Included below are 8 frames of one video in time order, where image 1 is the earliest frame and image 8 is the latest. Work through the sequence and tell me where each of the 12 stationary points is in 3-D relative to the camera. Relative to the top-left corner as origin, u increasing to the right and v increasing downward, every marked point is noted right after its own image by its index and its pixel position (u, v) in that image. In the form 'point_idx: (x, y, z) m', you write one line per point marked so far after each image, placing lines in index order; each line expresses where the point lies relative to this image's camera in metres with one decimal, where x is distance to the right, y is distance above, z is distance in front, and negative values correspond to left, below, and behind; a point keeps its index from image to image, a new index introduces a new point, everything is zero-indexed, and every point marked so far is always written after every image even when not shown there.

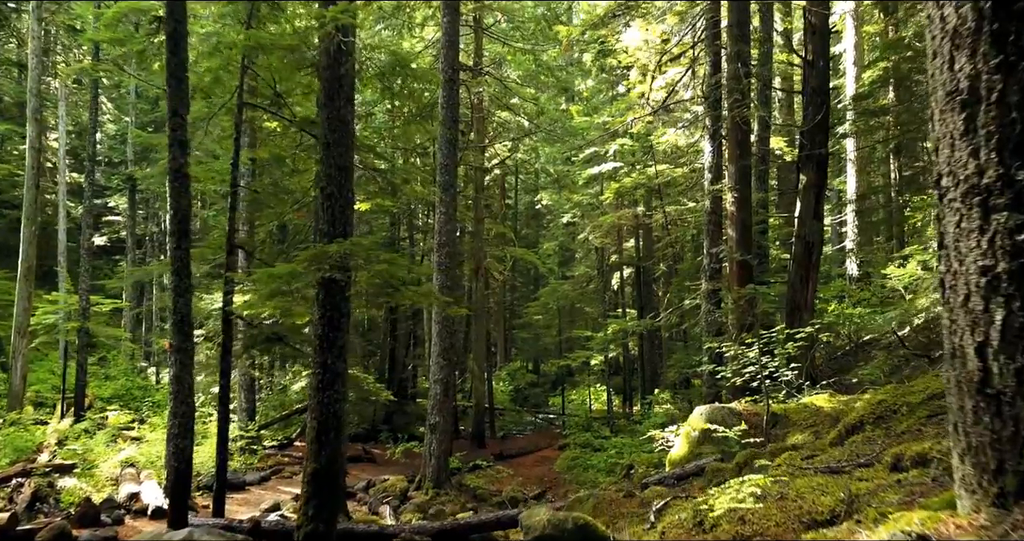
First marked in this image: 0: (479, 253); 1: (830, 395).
0: (-0.9, +0.5, +20.0) m
1: (+3.4, -1.4, +7.8) m
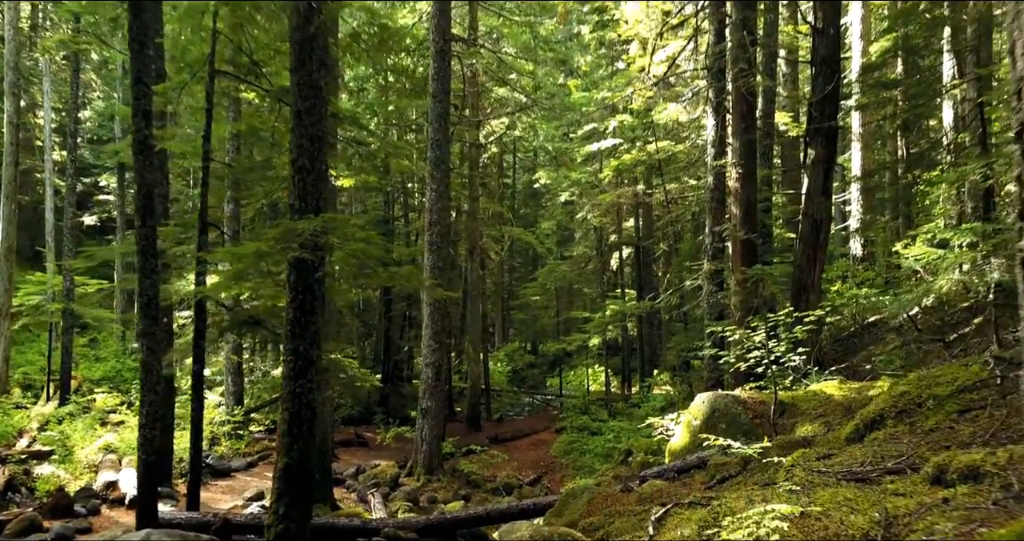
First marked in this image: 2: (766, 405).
0: (-1.0, +1.0, +19.5) m
1: (+3.3, -1.1, +7.4) m
2: (+2.5, -1.3, +7.2) m
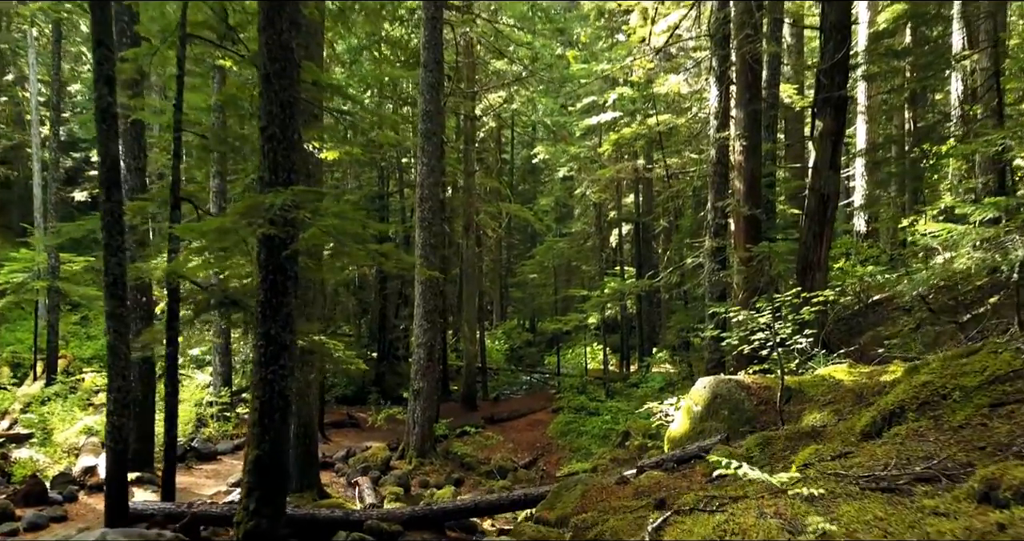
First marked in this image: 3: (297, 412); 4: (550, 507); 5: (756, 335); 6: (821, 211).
0: (-1.1, +1.6, +19.0) m
1: (+3.2, -0.9, +7.0) m
2: (+2.4, -1.1, +6.8) m
3: (-2.7, -1.8, +9.3) m
4: (+0.3, -1.9, +5.9) m
5: (+2.5, -0.7, +7.6) m
6: (+4.2, +0.8, +10.0) m
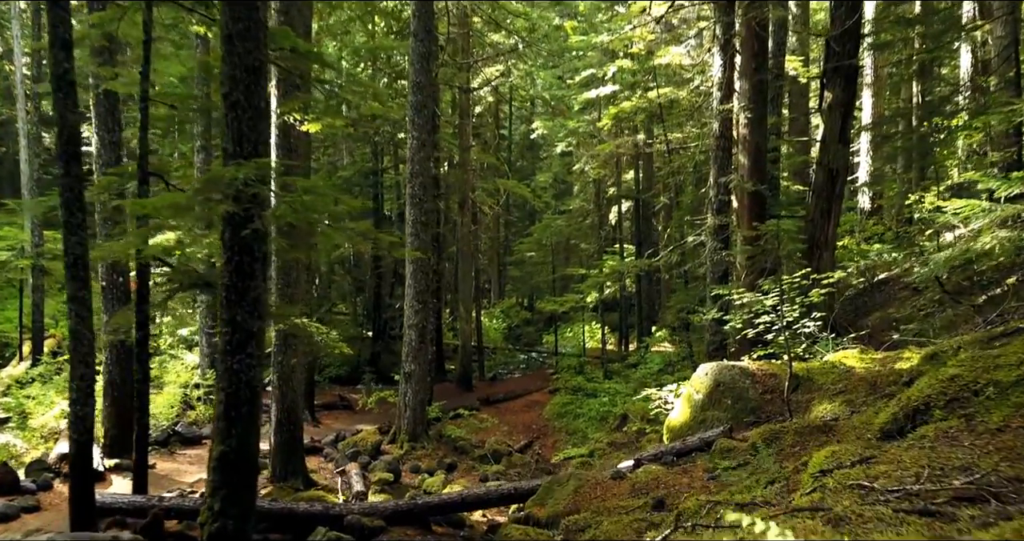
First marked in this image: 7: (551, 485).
0: (-1.2, +2.2, +18.5) m
1: (+3.2, -0.7, +6.6) m
2: (+2.3, -0.9, +6.4) m
3: (-2.8, -1.6, +8.9) m
4: (+0.2, -1.8, +5.5) m
5: (+2.5, -0.5, +7.2) m
6: (+4.1, +1.1, +9.5) m
7: (+0.3, -1.7, +5.7) m
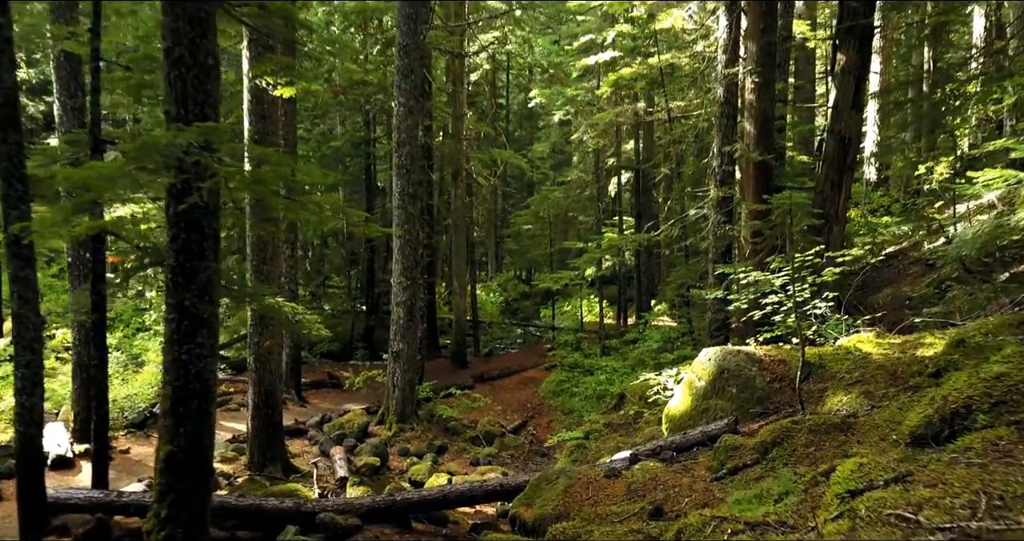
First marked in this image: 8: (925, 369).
0: (-1.3, +2.8, +17.9) m
1: (+3.0, -0.5, +6.1) m
2: (+2.2, -0.7, +5.9) m
3: (-2.9, -1.3, +8.4) m
4: (+0.1, -1.6, +5.0) m
5: (+2.3, -0.3, +6.6) m
6: (+4.0, +1.4, +8.9) m
7: (+0.2, -1.5, +5.3) m
8: (+2.7, -0.6, +4.8) m
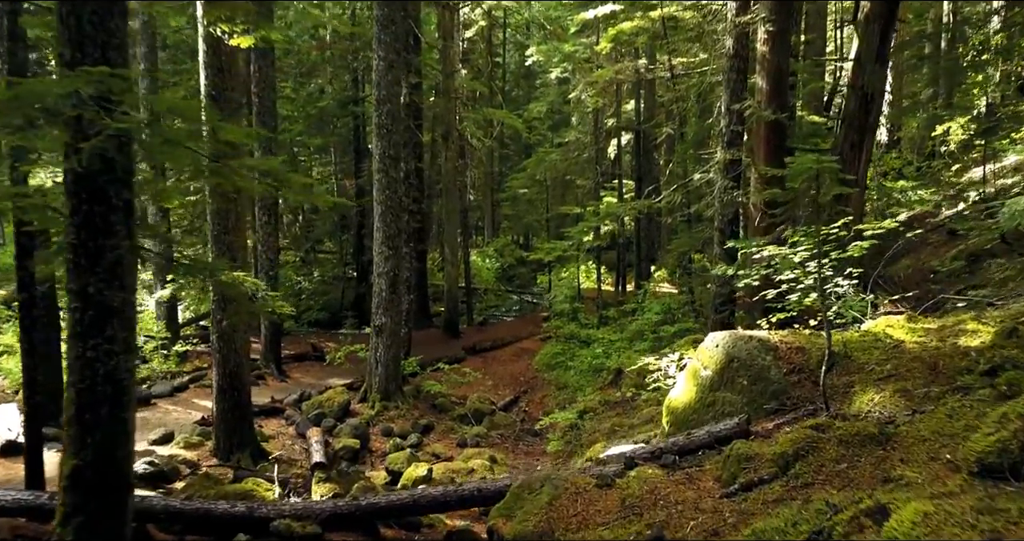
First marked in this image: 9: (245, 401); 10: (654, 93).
0: (-1.4, +3.6, +17.0) m
1: (+2.9, -0.4, +5.3) m
2: (+2.1, -0.6, +5.1) m
3: (-3.1, -1.0, +7.8) m
4: (0.0, -1.5, +4.3) m
5: (+2.2, 0.0, +5.9) m
6: (+3.9, +1.7, +8.1) m
7: (+0.1, -1.4, +4.6) m
8: (+2.6, -0.5, +4.1) m
9: (-2.9, -1.4, +8.0) m
10: (+3.7, +4.6, +18.7) m
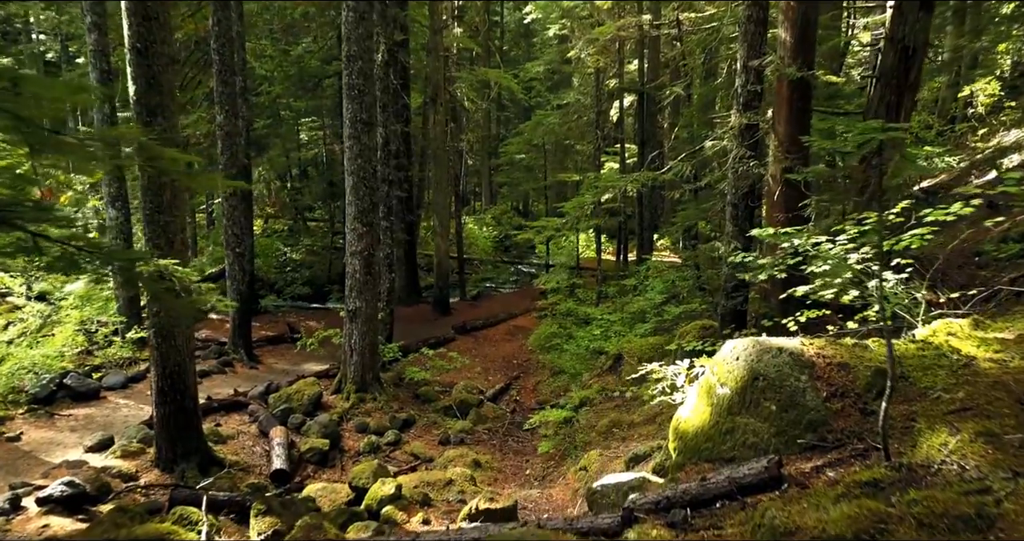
0: (-1.6, +4.2, +15.7) m
1: (+2.7, -0.3, +4.3) m
2: (+1.9, -0.5, +4.1) m
3: (-3.3, -0.8, +6.8) m
4: (-0.2, -1.5, +3.4) m
5: (+2.0, 0.0, +4.9) m
6: (+3.7, +1.9, +6.9) m
7: (-0.1, -1.4, +3.6) m
8: (+2.4, -0.5, +3.0) m
9: (-3.1, -1.3, +7.0) m
10: (+3.5, +5.2, +17.4) m
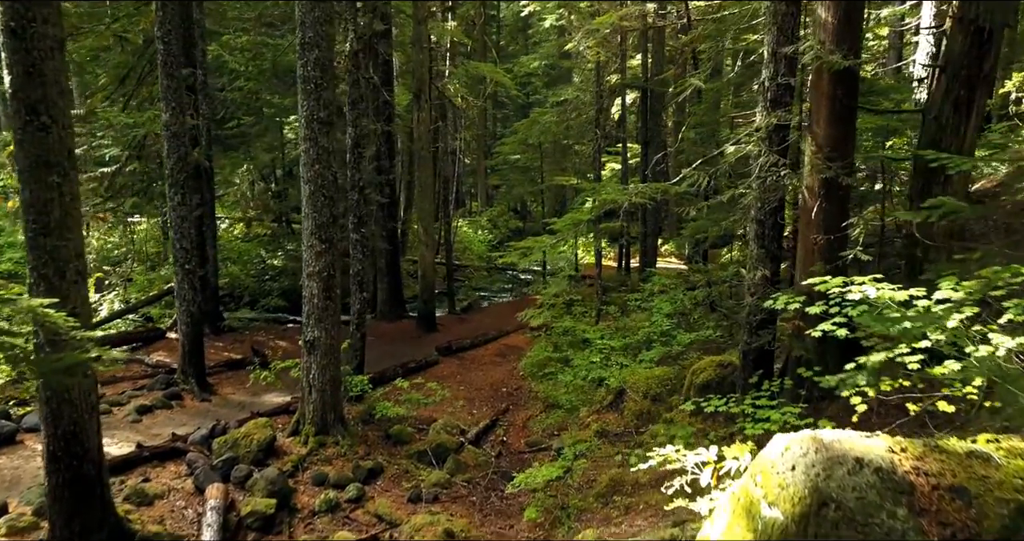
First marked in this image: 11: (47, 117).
0: (-1.7, +4.0, +14.4) m
1: (+2.6, -0.6, +2.9) m
2: (+1.7, -0.8, +2.8) m
3: (-3.4, -1.1, +5.4) m
4: (-0.4, -1.8, +2.0) m
5: (+1.9, -0.3, +3.5) m
6: (+3.6, +1.6, +5.6) m
7: (-0.3, -1.7, +2.3) m
8: (+2.2, -0.8, +1.7) m
9: (-3.3, -1.6, +5.7) m
10: (+3.4, +5.0, +16.0) m
11: (-3.3, +1.1, +5.2) m
